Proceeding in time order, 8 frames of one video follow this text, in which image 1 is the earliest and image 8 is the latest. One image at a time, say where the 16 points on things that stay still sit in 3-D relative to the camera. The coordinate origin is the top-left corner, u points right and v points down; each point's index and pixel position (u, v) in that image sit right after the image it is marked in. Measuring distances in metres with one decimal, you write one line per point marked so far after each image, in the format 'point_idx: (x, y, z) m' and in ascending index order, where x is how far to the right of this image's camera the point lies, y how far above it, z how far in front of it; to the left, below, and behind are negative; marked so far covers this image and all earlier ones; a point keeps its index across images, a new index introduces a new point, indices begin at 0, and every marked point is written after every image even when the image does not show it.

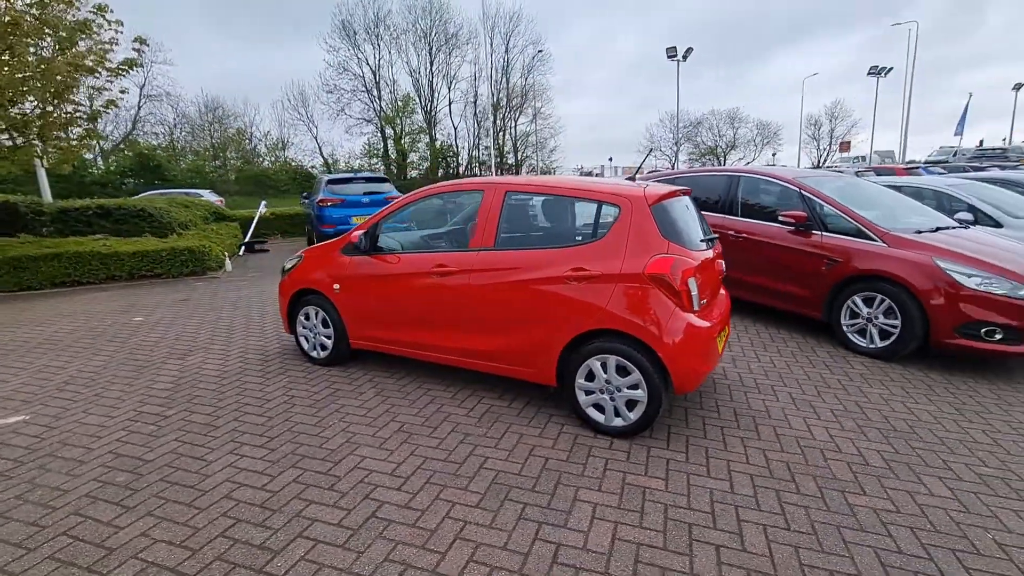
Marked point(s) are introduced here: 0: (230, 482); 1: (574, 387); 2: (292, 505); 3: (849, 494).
0: (-1.7, -1.1, +2.9) m
1: (+0.5, -0.7, +3.6) m
2: (-1.2, -1.2, +2.7) m
3: (+2.0, -1.2, +2.9) m
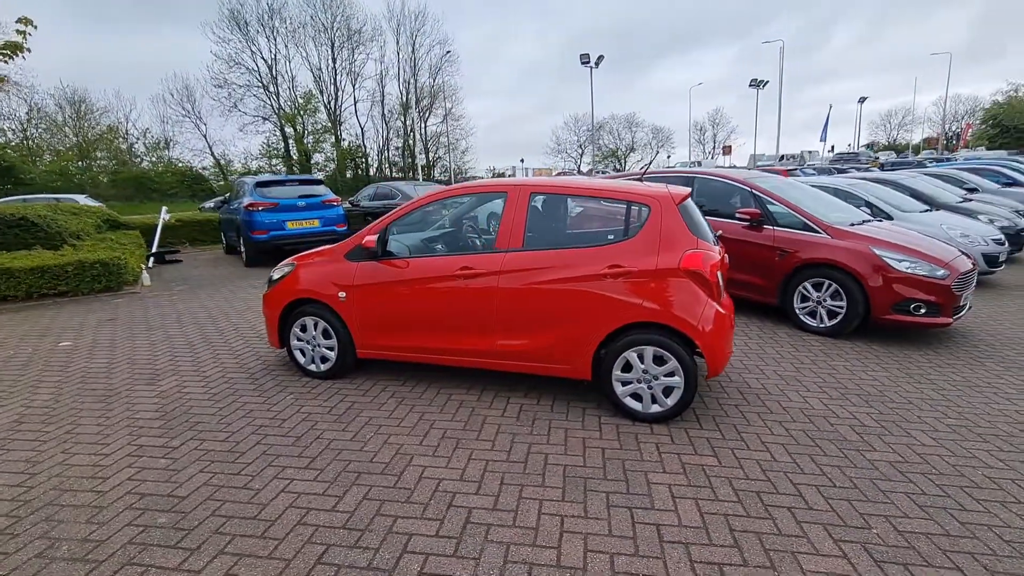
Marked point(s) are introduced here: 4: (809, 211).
0: (-1.2, -1.2, +2.7) m
1: (+0.8, -0.7, +3.8) m
2: (-0.7, -1.2, +2.6) m
3: (+2.4, -1.1, +3.4) m
4: (+3.7, +1.0, +6.2) m
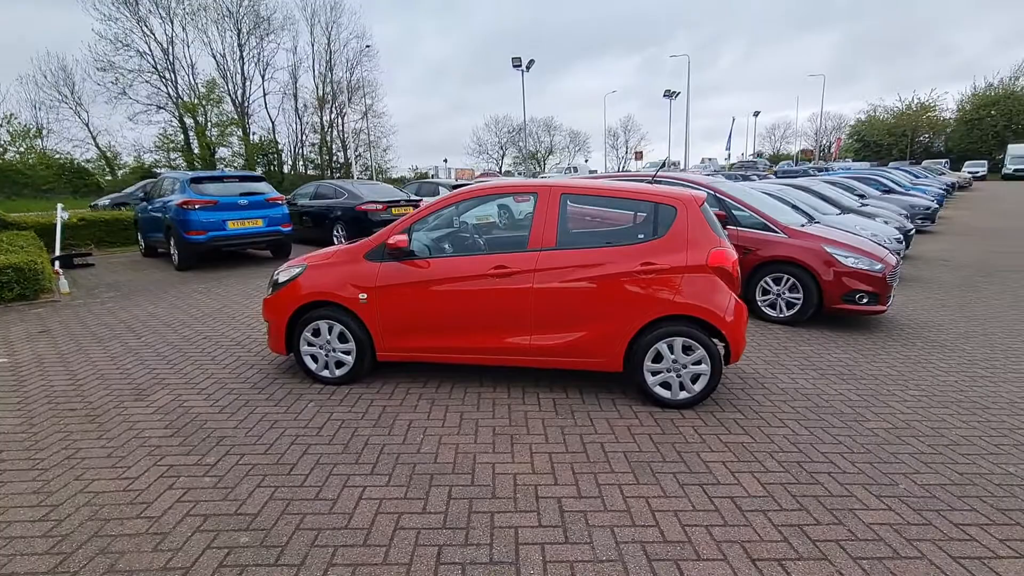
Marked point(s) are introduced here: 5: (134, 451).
0: (-0.7, -1.2, +2.7) m
1: (+1.0, -0.7, +4.0) m
2: (-0.2, -1.2, +2.6) m
3: (+2.8, -1.0, +3.9) m
4: (+3.5, +1.0, +6.9) m
5: (-2.5, -1.1, +3.3) m
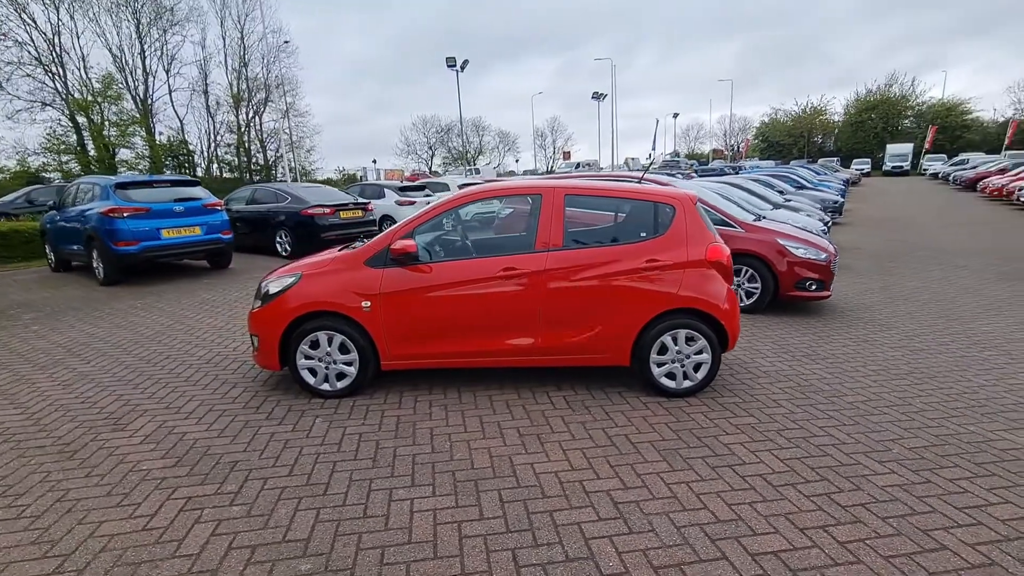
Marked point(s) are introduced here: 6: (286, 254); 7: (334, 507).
0: (-0.4, -1.2, +2.6) m
1: (+1.1, -0.6, +4.2) m
2: (+0.1, -1.2, +2.7) m
3: (+2.9, -0.9, +4.3) m
4: (+3.1, +1.2, +7.4) m
5: (-2.3, -1.2, +3.0) m
6: (-5.6, +0.8, +12.2) m
7: (-1.0, -1.2, +2.8) m
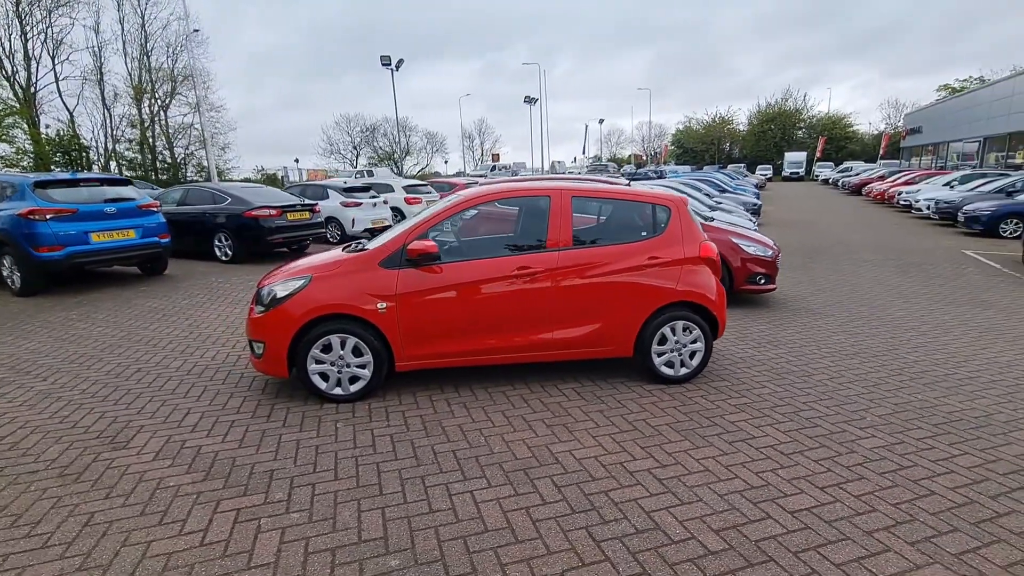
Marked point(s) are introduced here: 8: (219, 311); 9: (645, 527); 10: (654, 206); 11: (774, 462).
0: (0.0, -1.2, +2.7) m
1: (+1.2, -0.6, +4.5) m
2: (+0.5, -1.2, +2.8) m
3: (+2.9, -0.9, +4.9) m
4: (+2.7, +1.2, +8.0) m
5: (-1.9, -1.2, +2.8) m
6: (-6.6, +0.7, +11.5) m
7: (-0.6, -1.2, +2.8) m
8: (-4.4, -0.3, +7.4) m
9: (+0.7, -1.3, +2.6) m
10: (+1.3, +0.8, +4.6) m
11: (+1.7, -1.1, +3.3) m
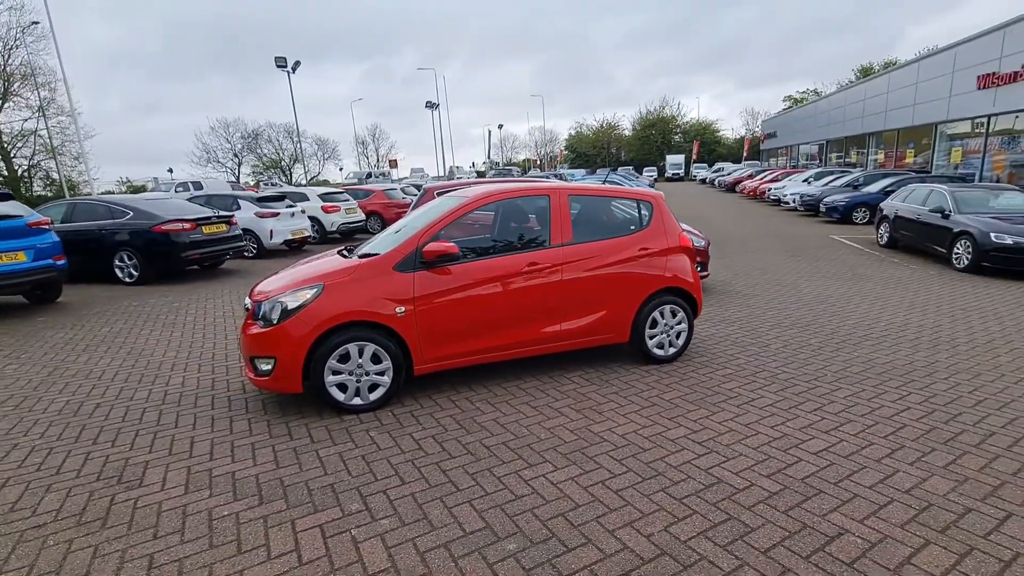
0: (+0.5, -1.2, +2.9) m
1: (+1.3, -0.5, +4.9) m
2: (+0.9, -1.1, +3.1) m
3: (+2.9, -0.7, +5.6) m
4: (+1.9, +1.4, +8.6) m
5: (-1.4, -1.3, +2.6) m
6: (-7.8, +0.2, +10.2) m
7: (-0.2, -1.2, +2.9) m
8: (-4.8, -0.6, +6.7) m
9: (+1.2, -1.2, +2.9) m
10: (+1.2, +0.9, +5.0) m
11: (+2.0, -1.0, +3.8) m
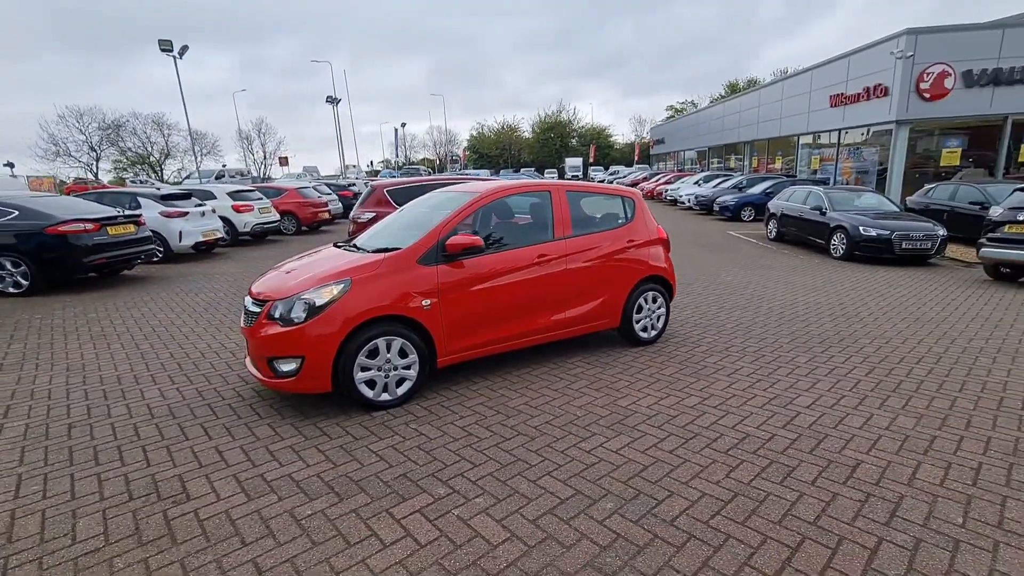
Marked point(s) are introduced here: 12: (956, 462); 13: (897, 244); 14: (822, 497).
0: (+0.9, -1.1, +3.3) m
1: (+1.3, -0.4, +5.4) m
2: (+1.3, -1.0, +3.6) m
3: (+2.7, -0.5, +6.4) m
4: (+1.1, +1.5, +9.1) m
5: (-0.9, -1.2, +2.6) m
6: (-8.7, 0.0, +8.8) m
7: (+0.3, -1.1, +3.1) m
8: (-5.0, -0.7, +5.9) m
9: (+1.6, -1.0, +3.4) m
10: (+1.2, +1.0, +5.4) m
11: (+2.2, -0.8, +4.4) m
12: (+2.7, -1.1, +3.1) m
13: (+8.9, +1.0, +11.4) m
14: (+1.7, -1.1, +2.7) m
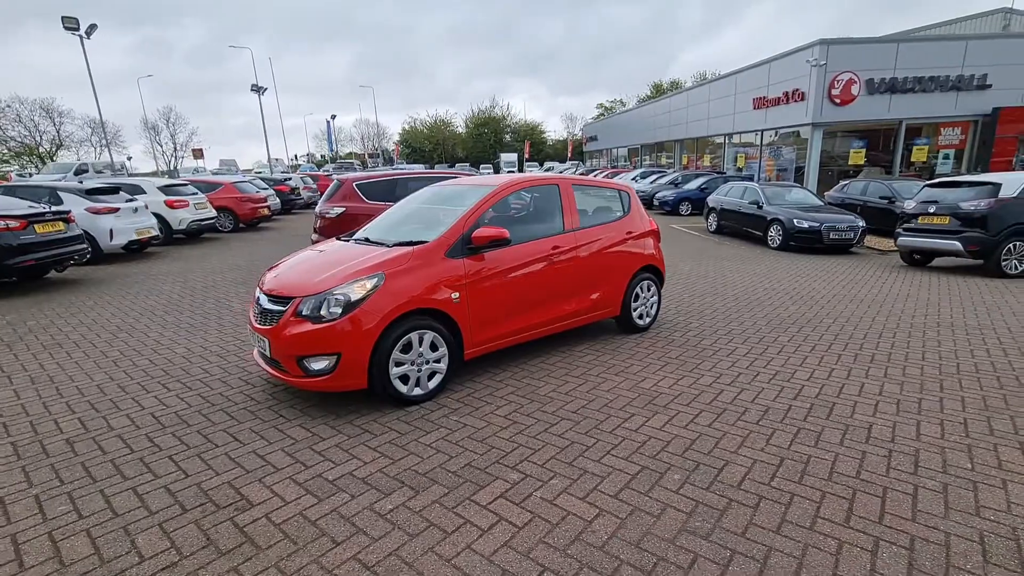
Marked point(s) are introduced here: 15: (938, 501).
0: (+1.2, -1.0, +3.5) m
1: (+1.3, -0.2, +5.6) m
2: (+1.6, -0.9, +3.8) m
3: (+2.6, -0.3, +6.9) m
4: (+0.6, +1.6, +9.3) m
5: (-0.5, -1.2, +2.6) m
6: (-9.1, -0.2, +7.7) m
7: (+0.7, -1.0, +3.2) m
8: (-5.0, -0.8, +5.3) m
9: (+1.9, -0.9, +3.8) m
10: (+1.2, +1.1, +5.7) m
11: (+2.4, -0.7, +4.8) m
12: (+3.1, -0.9, +3.5) m
13: (+8.0, +1.4, +12.7) m
14: (+2.1, -1.0, +3.1) m
15: (+2.3, -1.1, +2.6) m
